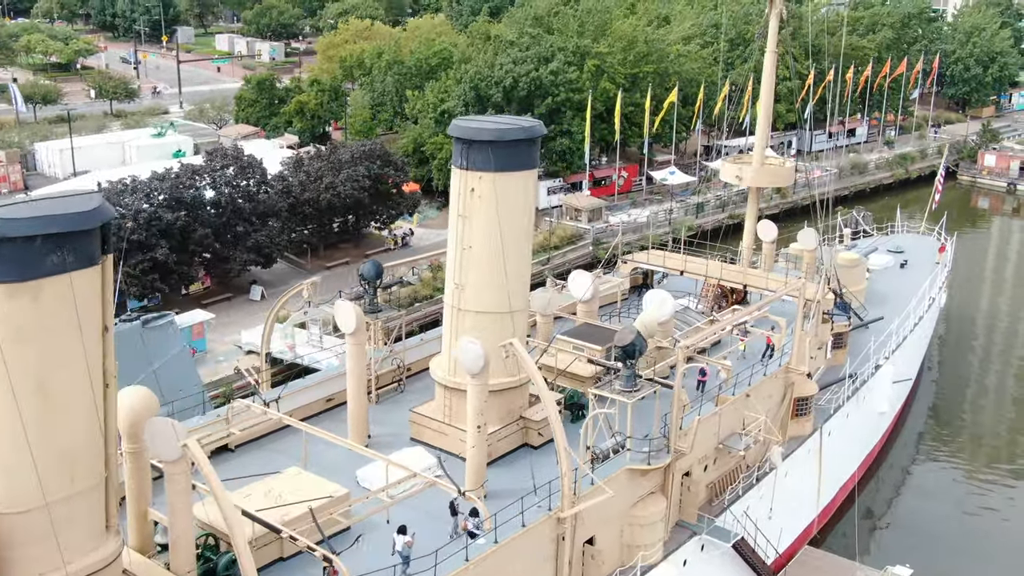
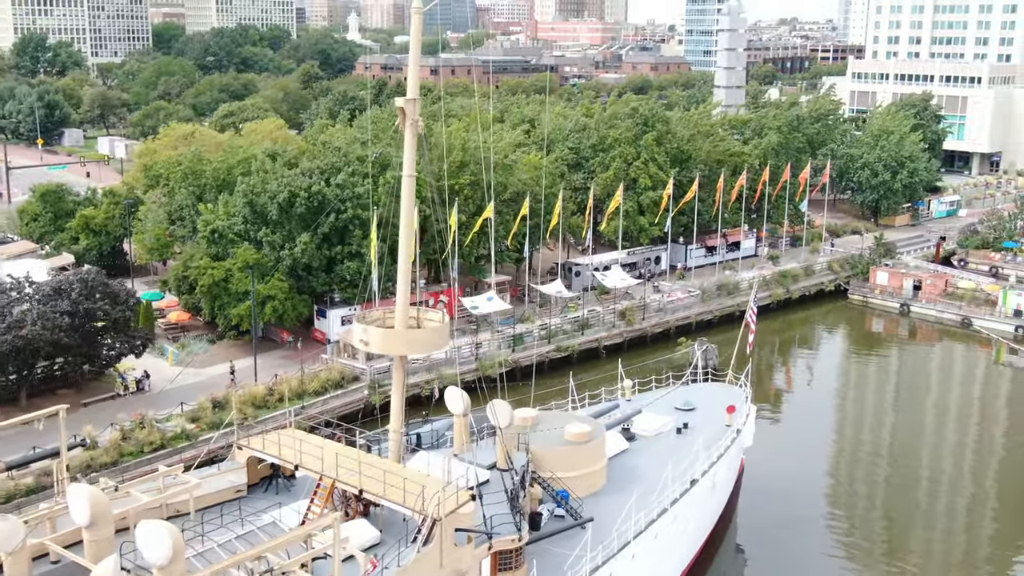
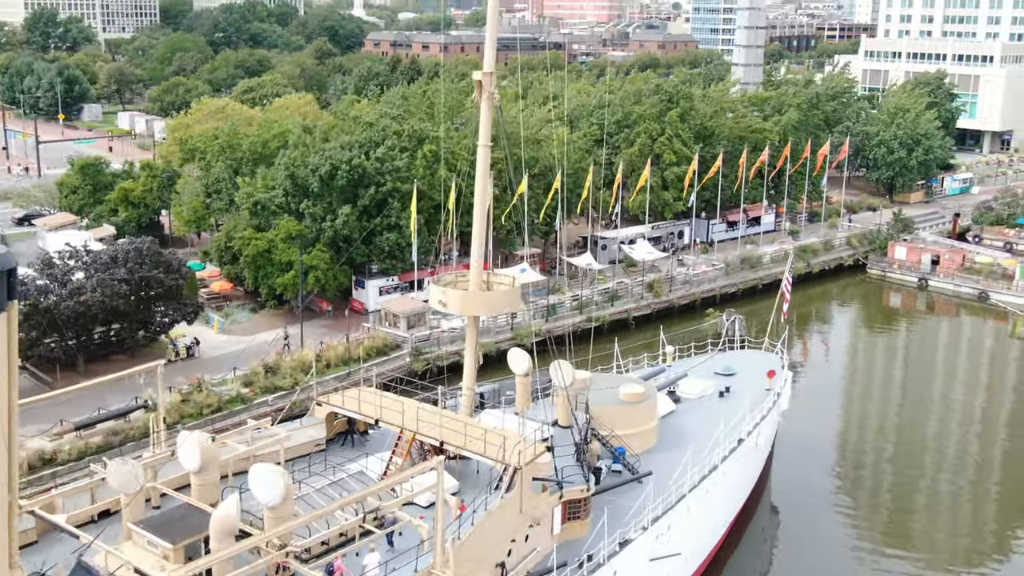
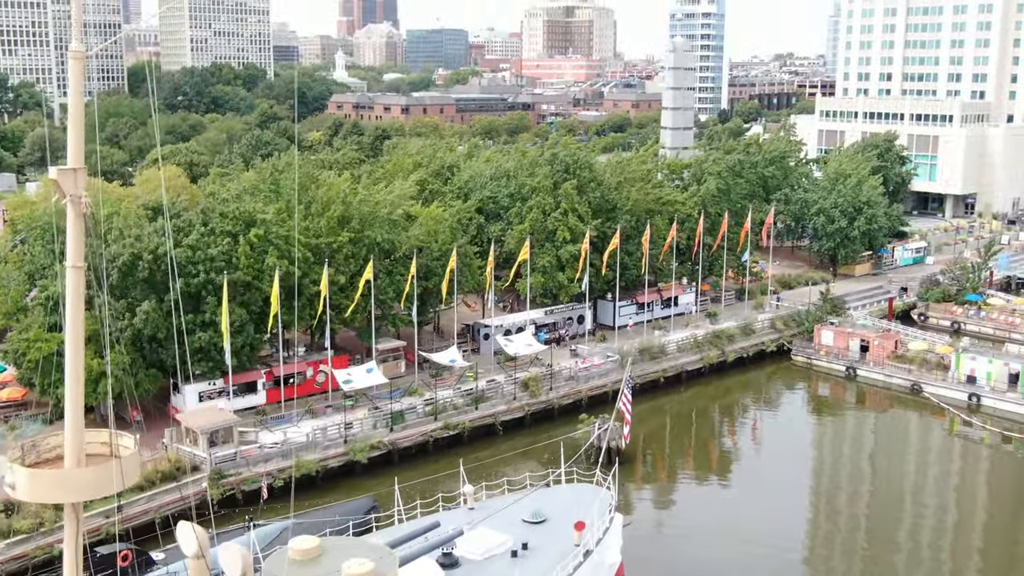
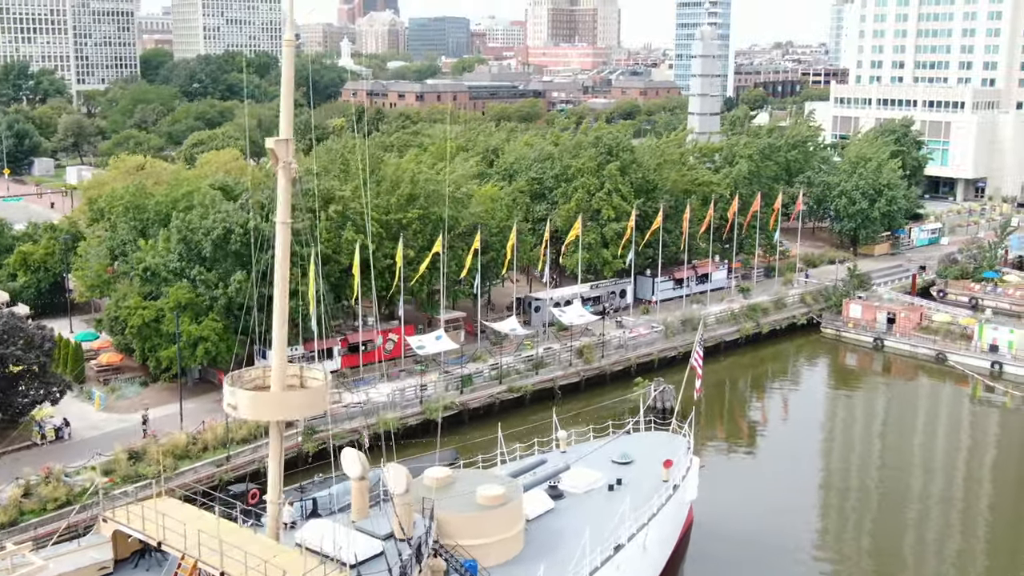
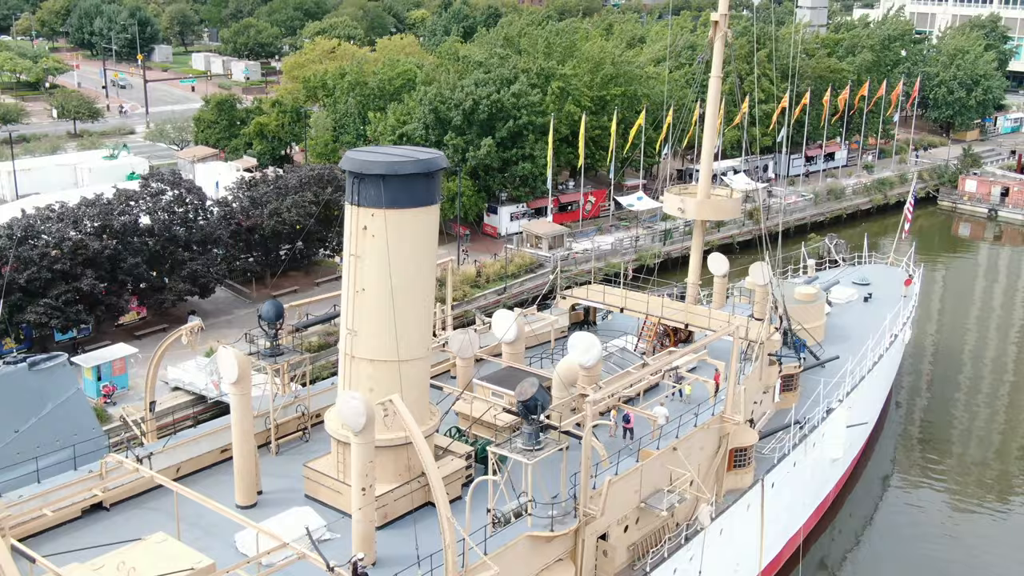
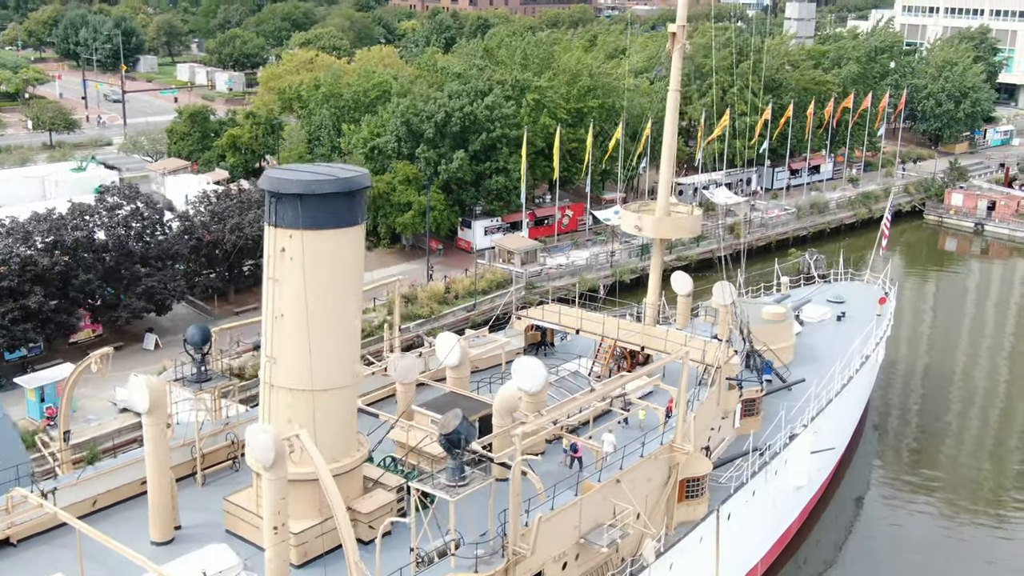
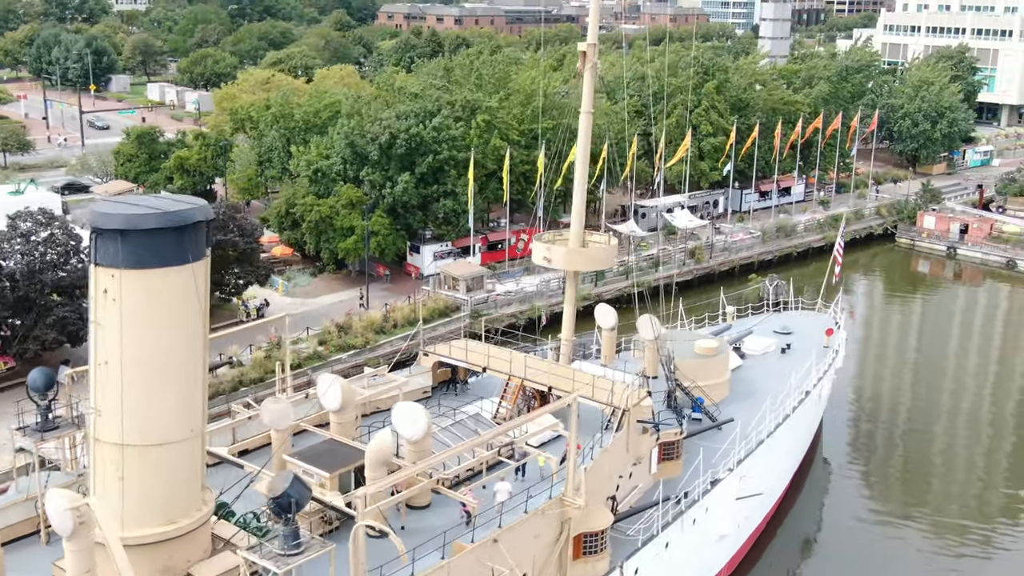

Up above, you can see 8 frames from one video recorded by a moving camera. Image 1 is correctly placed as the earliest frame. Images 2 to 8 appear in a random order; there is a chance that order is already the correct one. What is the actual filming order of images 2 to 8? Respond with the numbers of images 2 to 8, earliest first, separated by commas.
6, 7, 8, 3, 2, 5, 4
